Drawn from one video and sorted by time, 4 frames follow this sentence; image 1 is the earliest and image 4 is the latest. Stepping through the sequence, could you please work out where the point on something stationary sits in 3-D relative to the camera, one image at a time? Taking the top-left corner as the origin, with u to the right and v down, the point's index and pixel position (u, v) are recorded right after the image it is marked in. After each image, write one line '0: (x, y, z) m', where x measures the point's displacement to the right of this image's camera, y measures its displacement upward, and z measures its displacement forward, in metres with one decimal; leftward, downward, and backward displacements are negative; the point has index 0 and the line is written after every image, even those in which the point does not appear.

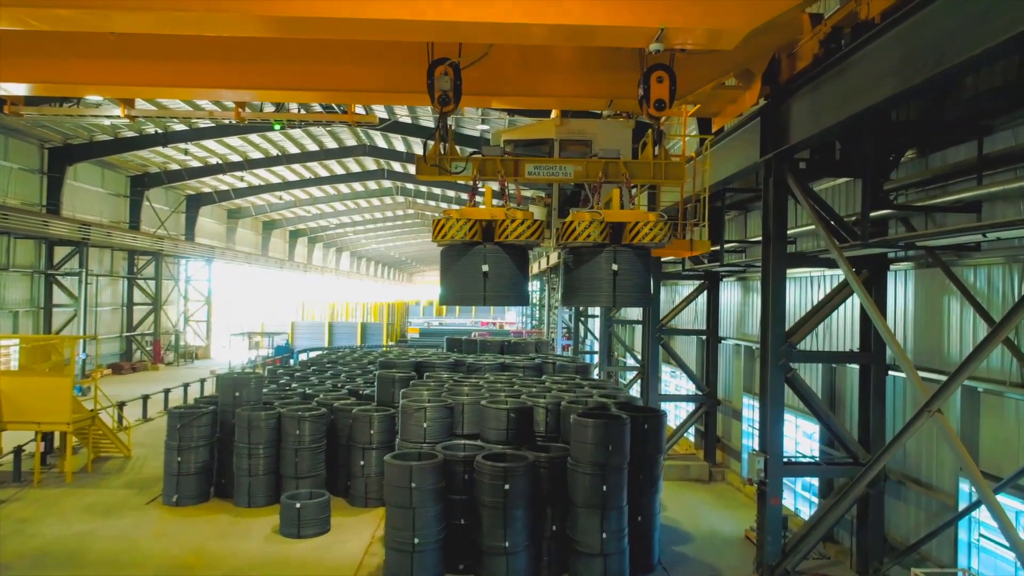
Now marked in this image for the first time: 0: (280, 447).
0: (-2.8, -1.9, +8.6) m
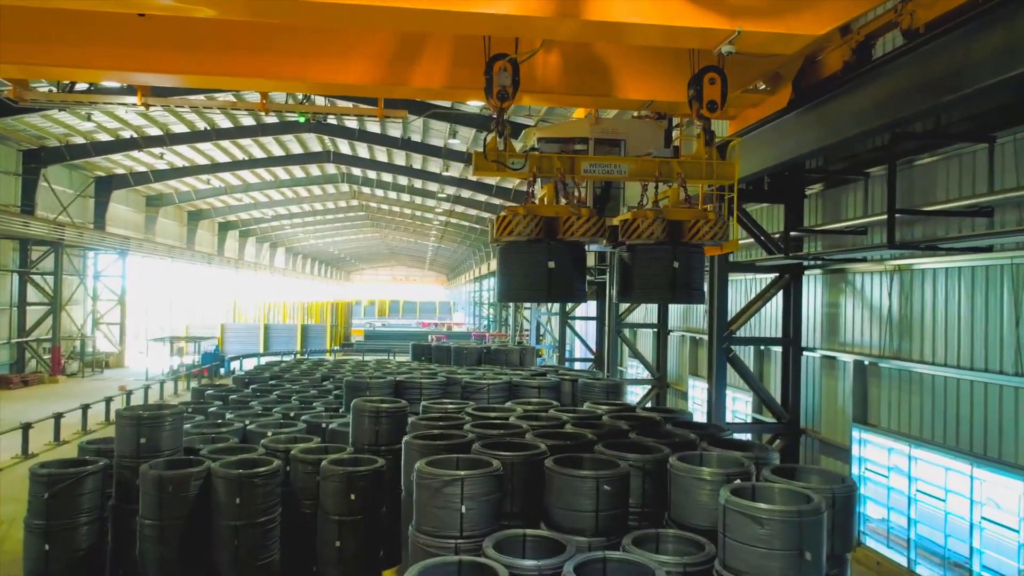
0: (-2.4, -1.8, +5.7) m
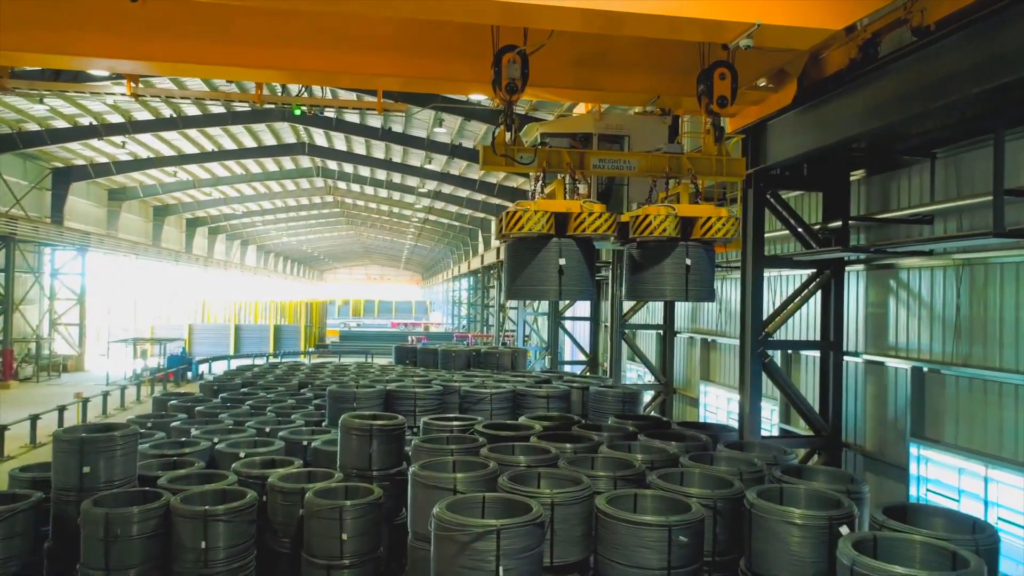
0: (-2.2, -1.8, +4.6) m
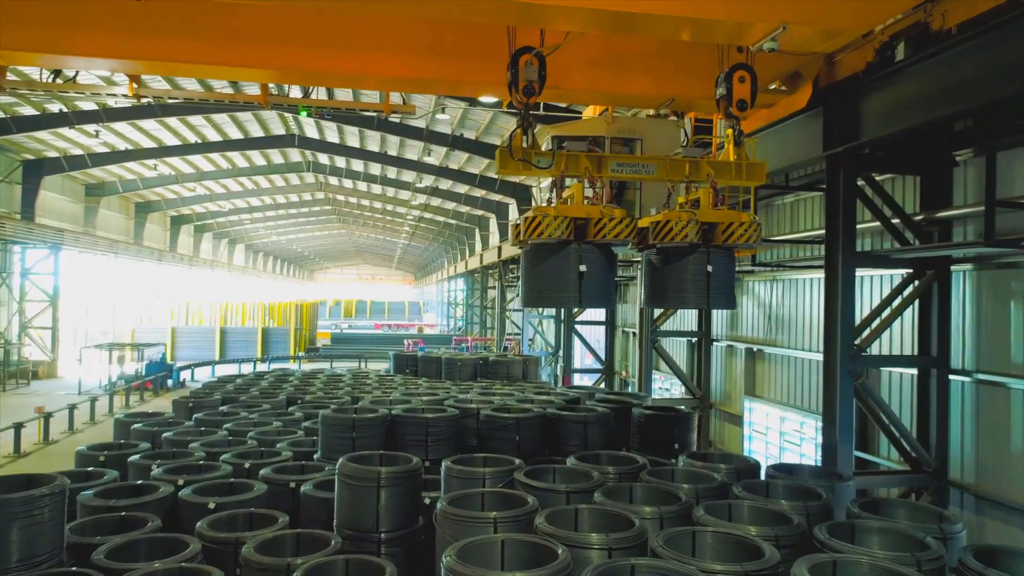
0: (-1.9, -1.8, +3.3) m
